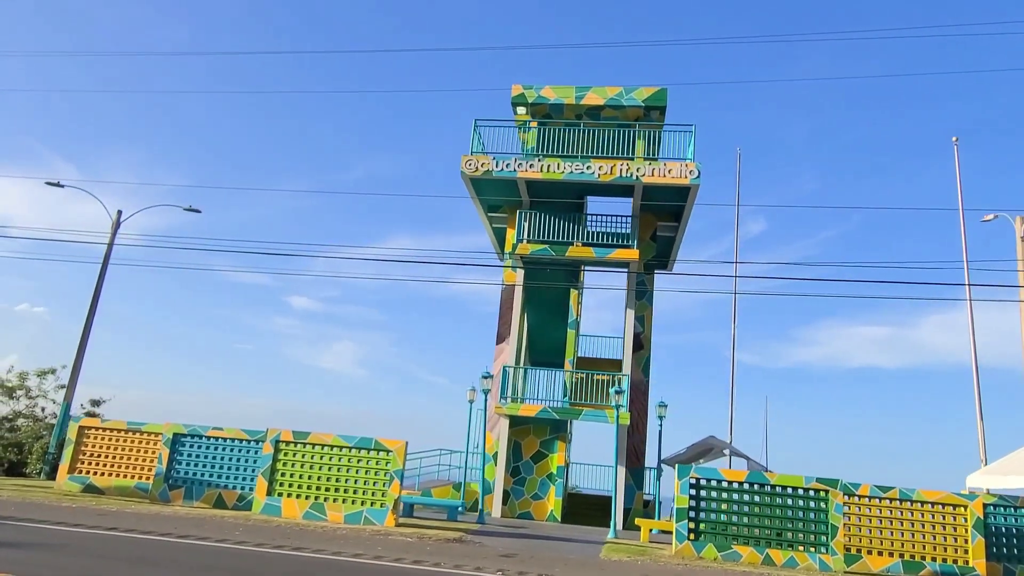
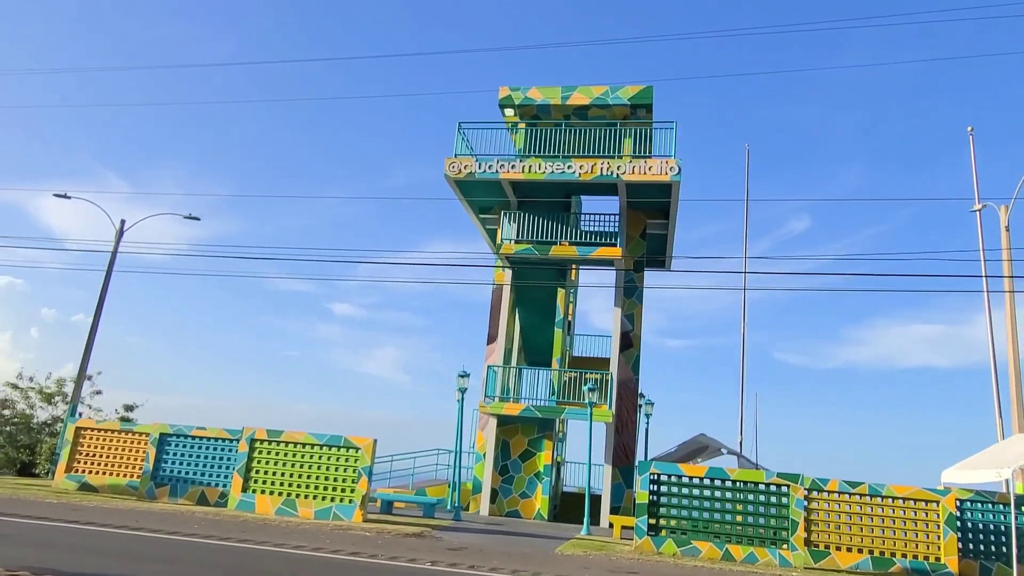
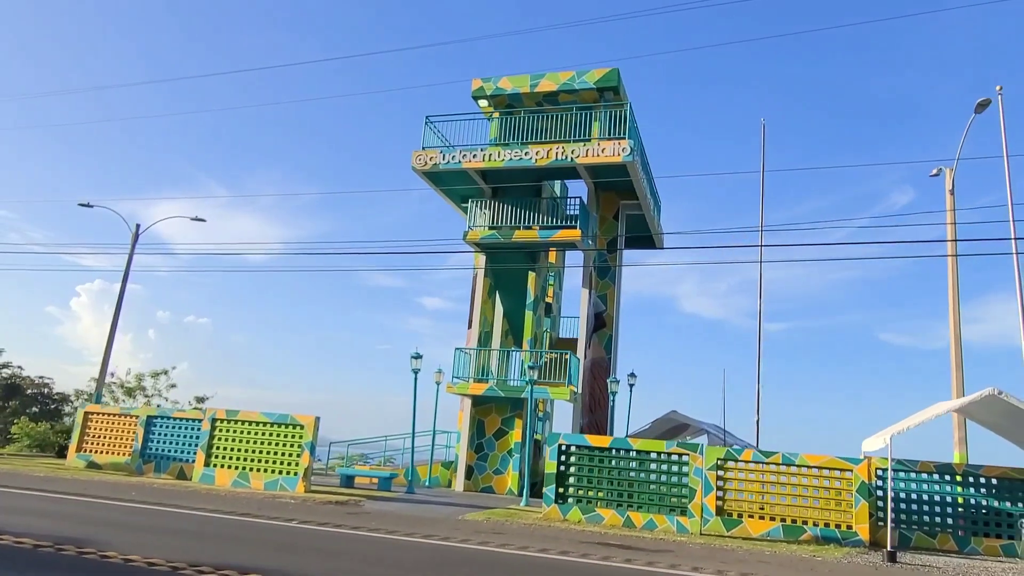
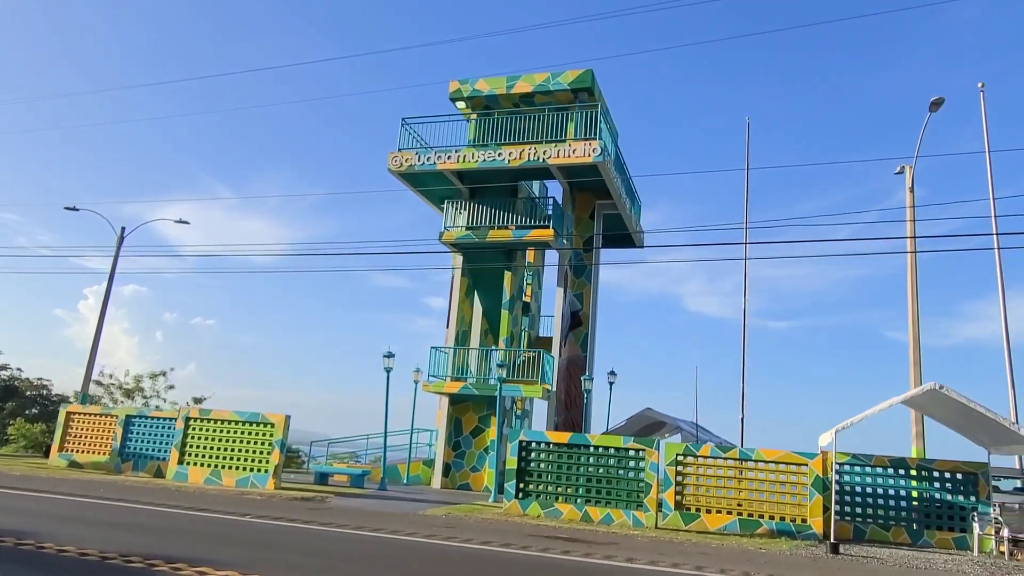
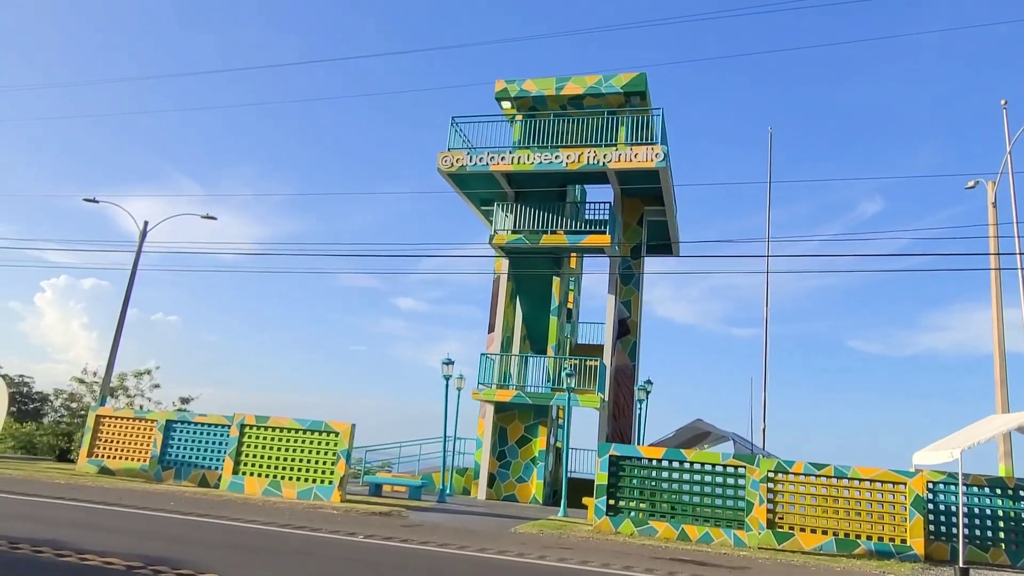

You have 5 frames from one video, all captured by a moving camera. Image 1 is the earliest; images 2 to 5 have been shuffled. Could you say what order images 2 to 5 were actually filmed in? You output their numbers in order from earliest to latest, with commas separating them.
2, 5, 3, 4
